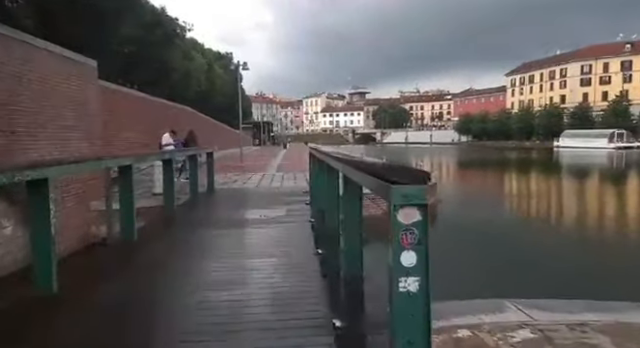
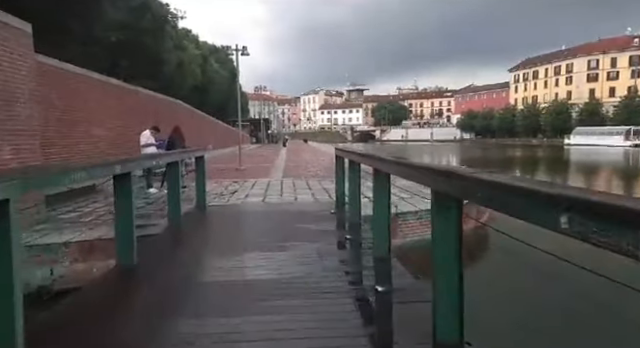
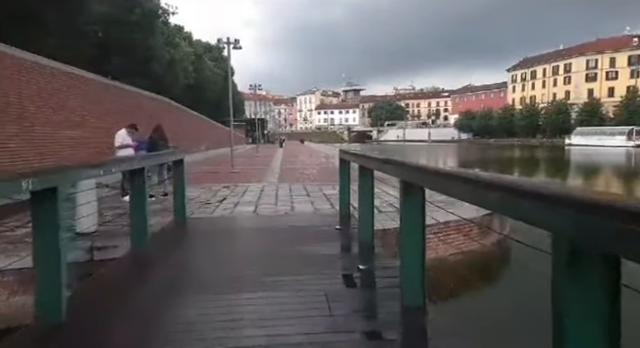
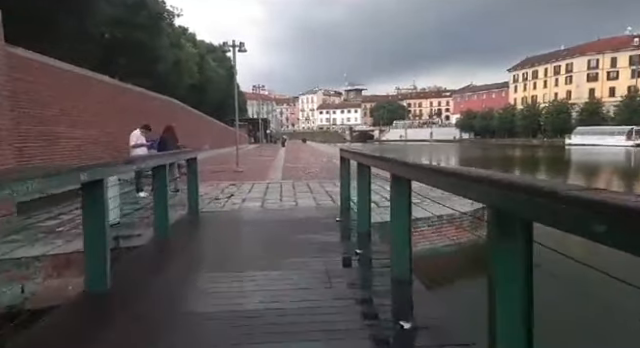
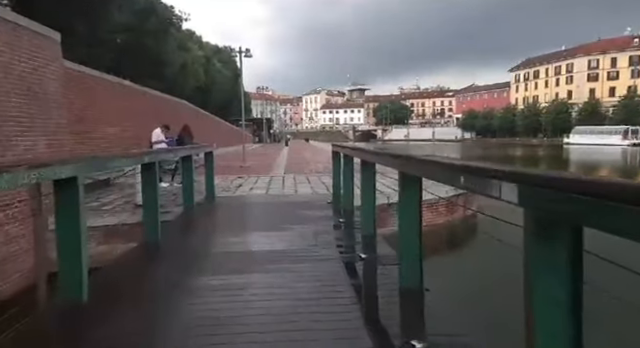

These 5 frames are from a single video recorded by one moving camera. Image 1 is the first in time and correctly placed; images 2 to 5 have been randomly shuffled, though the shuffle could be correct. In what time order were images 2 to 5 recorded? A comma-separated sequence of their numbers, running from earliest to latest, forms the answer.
5, 2, 4, 3
